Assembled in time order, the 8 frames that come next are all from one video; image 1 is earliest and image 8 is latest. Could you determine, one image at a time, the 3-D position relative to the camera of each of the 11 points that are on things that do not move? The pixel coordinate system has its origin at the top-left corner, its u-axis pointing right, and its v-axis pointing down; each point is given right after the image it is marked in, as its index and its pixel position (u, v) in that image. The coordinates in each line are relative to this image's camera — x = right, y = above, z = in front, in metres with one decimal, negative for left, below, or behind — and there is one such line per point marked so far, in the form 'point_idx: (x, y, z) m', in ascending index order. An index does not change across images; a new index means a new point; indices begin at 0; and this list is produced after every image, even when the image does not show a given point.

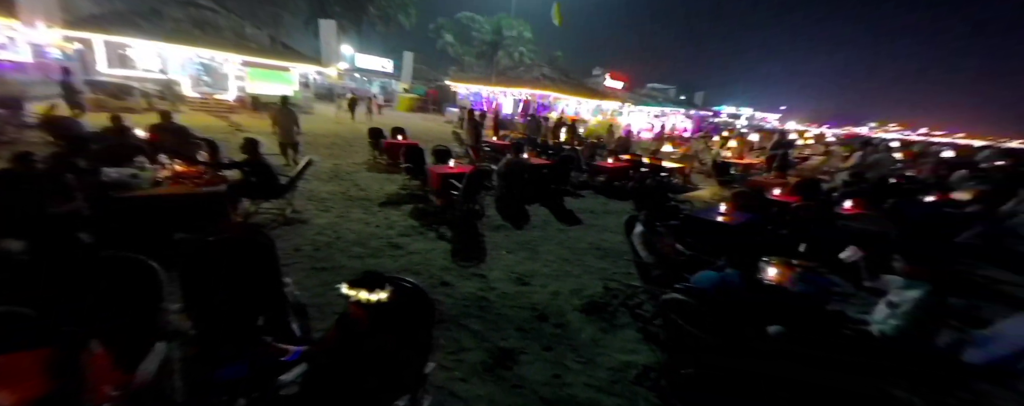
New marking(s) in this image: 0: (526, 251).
0: (+0.3, -0.9, +6.3) m
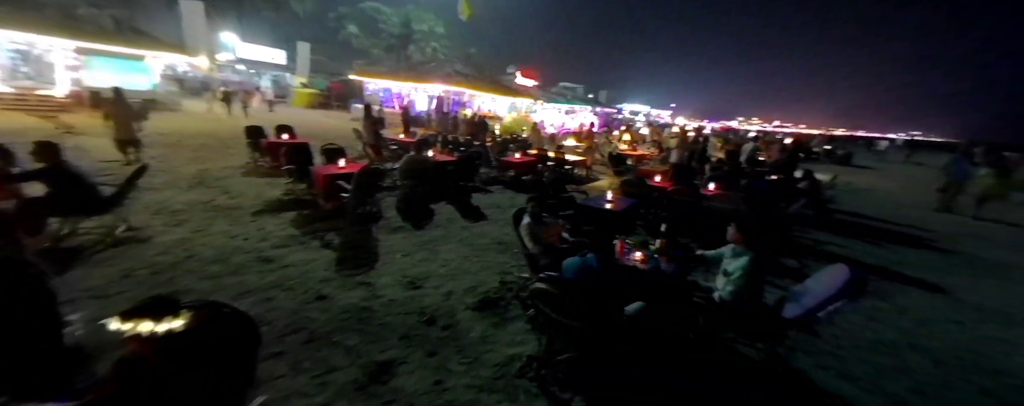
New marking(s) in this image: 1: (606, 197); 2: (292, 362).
0: (-1.5, -0.9, +6.0) m
1: (+1.8, +0.1, +6.7) m
2: (-2.1, -1.5, +3.2) m
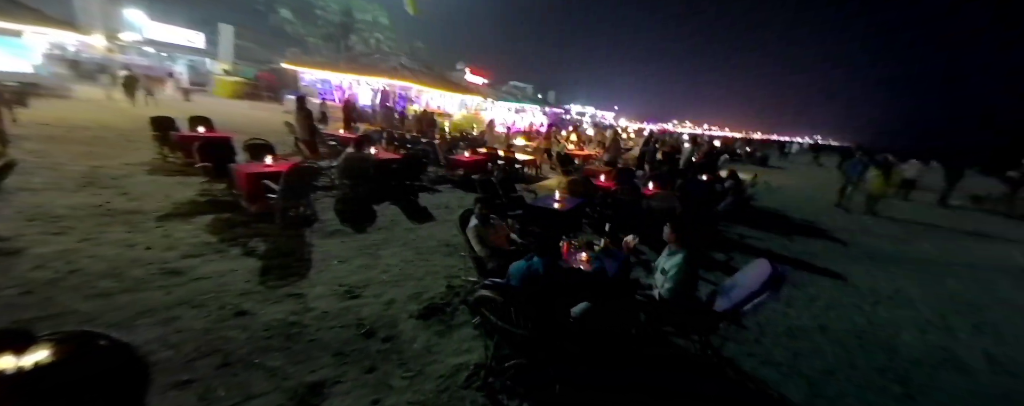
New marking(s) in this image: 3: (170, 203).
0: (-2.4, -0.9, +5.6) m
1: (+0.8, +0.1, +6.8) m
2: (-2.5, -1.5, +2.8) m
3: (-7.1, 0.0, +7.1) m
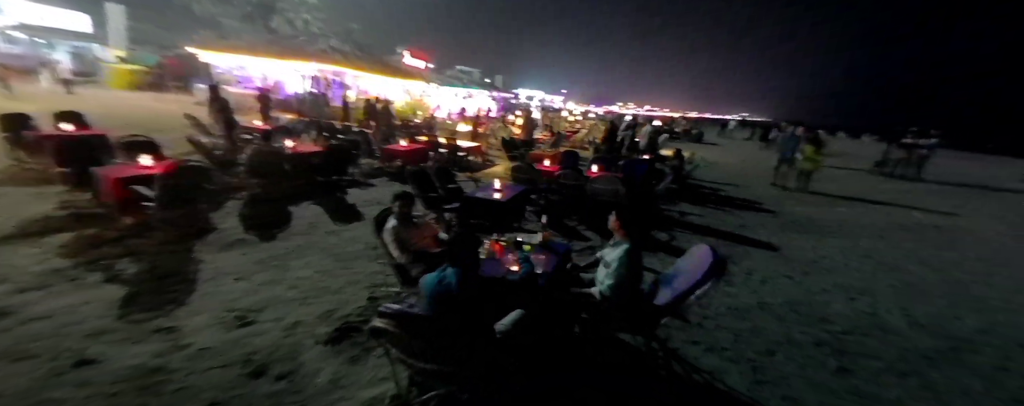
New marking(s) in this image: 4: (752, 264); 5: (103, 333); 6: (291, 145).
0: (-3.3, -0.9, +4.7) m
1: (-0.3, +0.3, +6.3) m
2: (-3.0, -1.7, +2.0) m
3: (-8.2, -0.3, +5.6) m
4: (+3.7, -1.0, +5.3) m
5: (-4.0, -1.3, +3.3) m
6: (-5.3, +1.4, +8.2) m
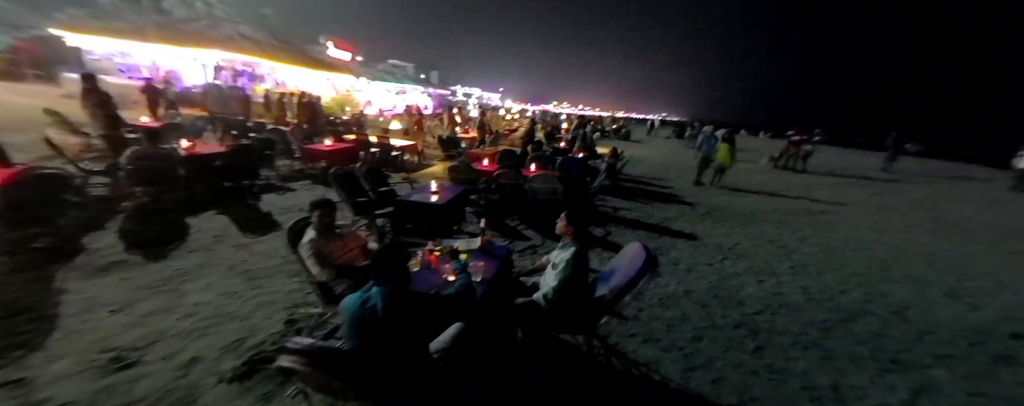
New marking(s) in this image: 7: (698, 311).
0: (-4.1, -1.1, +3.9) m
1: (-1.4, +0.3, +6.0) m
2: (-3.3, -1.8, +1.3) m
3: (-9.1, -0.6, +4.0) m
4: (+2.8, -0.9, +5.7) m
5: (-4.5, -1.5, +2.5) m
6: (-6.7, +1.2, +7.0) m
7: (+2.2, -1.3, +4.1) m
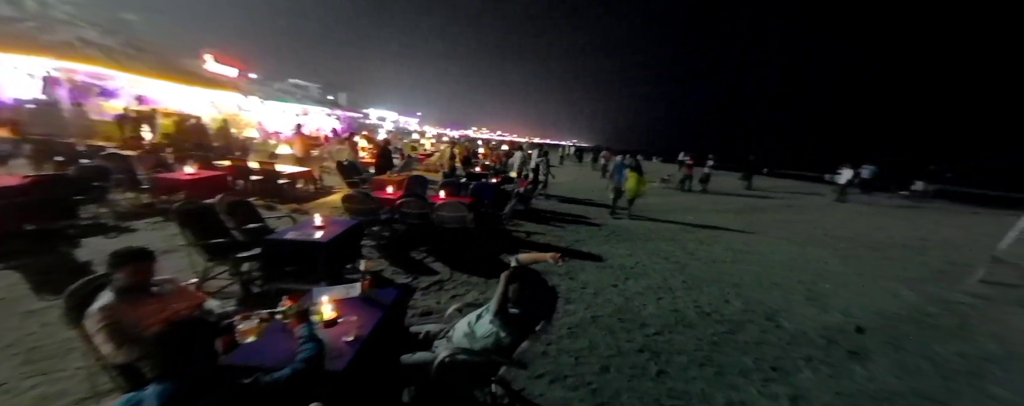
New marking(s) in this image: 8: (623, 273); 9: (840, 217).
0: (-5.0, -1.6, +2.5) m
1: (-3.0, -0.3, +5.1) m
2: (-3.7, -2.1, 0.0) m
3: (-9.9, -1.3, +1.6) m
4: (+1.3, -1.2, +5.8) m
5: (-5.1, -1.8, +1.0) m
6: (-8.3, +0.4, +5.1) m
7: (+1.1, -1.6, +4.0) m
8: (+2.0, -1.2, +6.0) m
9: (+13.4, -0.6, +14.0) m
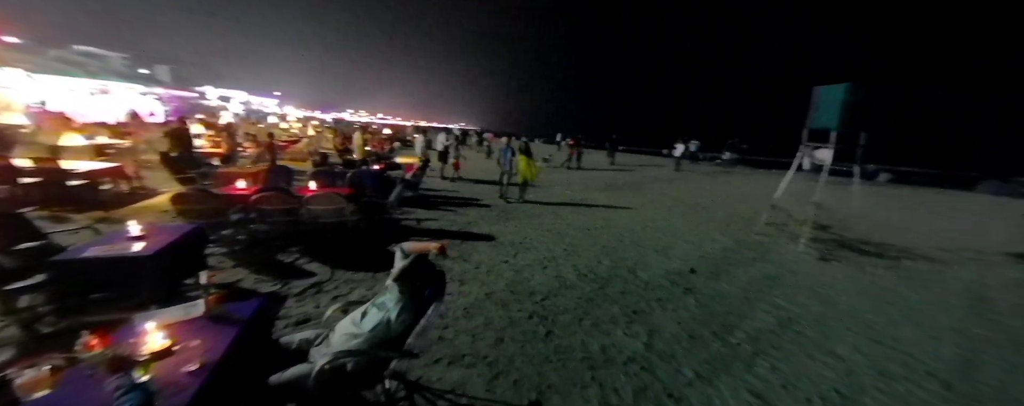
0: (-5.5, -1.9, +1.0) m
1: (-4.4, -0.3, +4.0) m
2: (-3.5, -2.4, -1.0) m
3: (-9.9, -2.0, -1.5) m
4: (-0.5, -0.9, +5.9) m
5: (-5.1, -2.2, -0.5) m
6: (-9.6, -0.1, +2.3) m
7: (-0.2, -1.3, +4.2) m
8: (+0.1, -0.9, +6.4) m
9: (+8.4, +1.0, +17.3) m
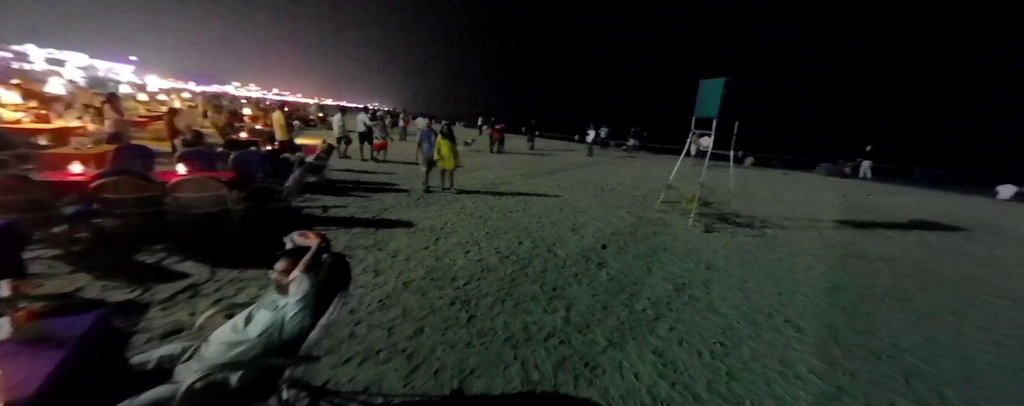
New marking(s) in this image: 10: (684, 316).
0: (-5.6, -1.9, -0.3) m
1: (-5.2, -0.2, +2.8) m
2: (-3.1, -2.5, -1.7) m
3: (-9.3, -2.3, -3.7) m
4: (-1.9, -0.7, +5.5) m
5: (-4.8, -2.3, -1.7) m
6: (-9.9, -0.2, 0.0) m
7: (-1.1, -1.1, +4.0) m
8: (-1.4, -0.6, +6.2) m
9: (+4.3, +1.9, +18.6) m
10: (+2.0, -1.3, +3.9) m
